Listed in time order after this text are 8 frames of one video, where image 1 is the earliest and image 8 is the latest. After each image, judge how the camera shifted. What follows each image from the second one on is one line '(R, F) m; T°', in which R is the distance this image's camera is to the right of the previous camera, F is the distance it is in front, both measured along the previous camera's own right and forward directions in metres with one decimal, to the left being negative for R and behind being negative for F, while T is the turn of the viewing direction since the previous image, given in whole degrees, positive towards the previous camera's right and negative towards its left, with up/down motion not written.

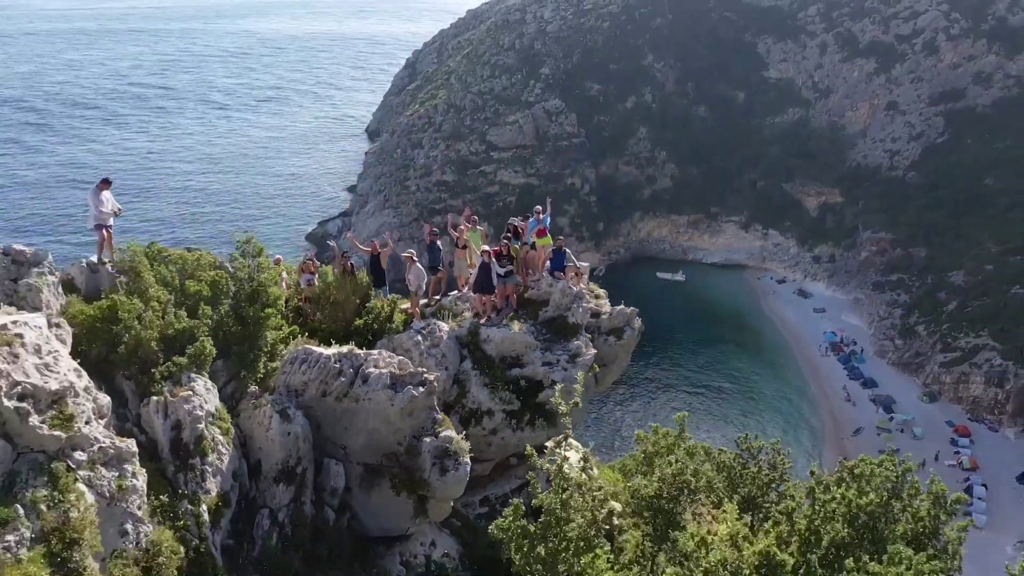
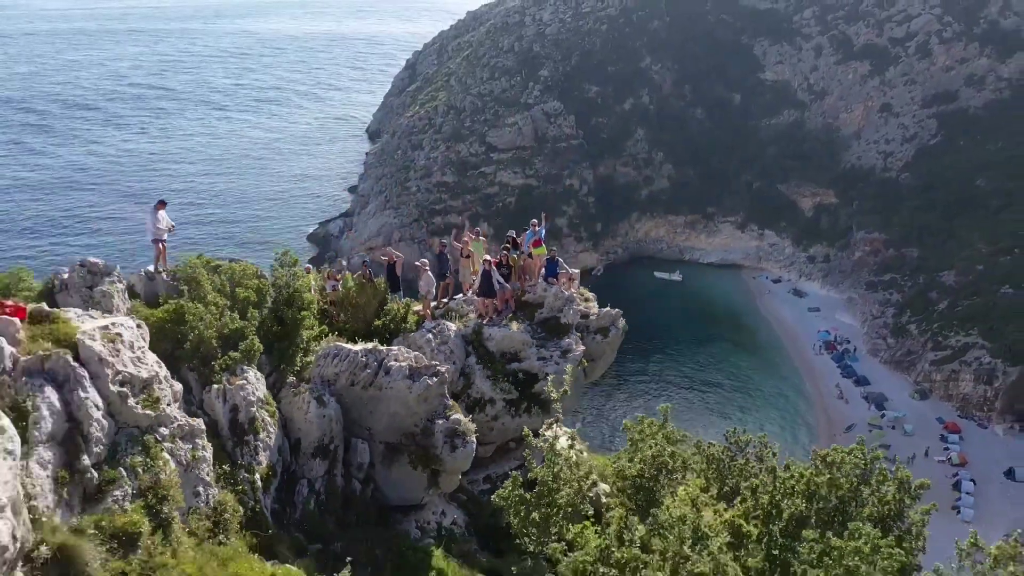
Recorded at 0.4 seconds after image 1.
(0.0, -1.0) m; 0°
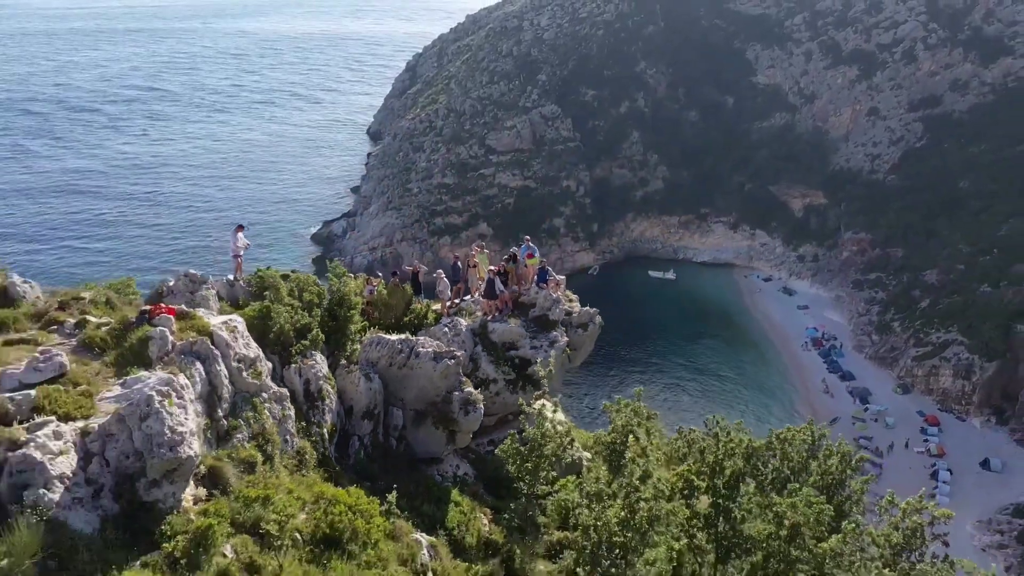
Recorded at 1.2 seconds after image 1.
(0.0, -2.1) m; 0°
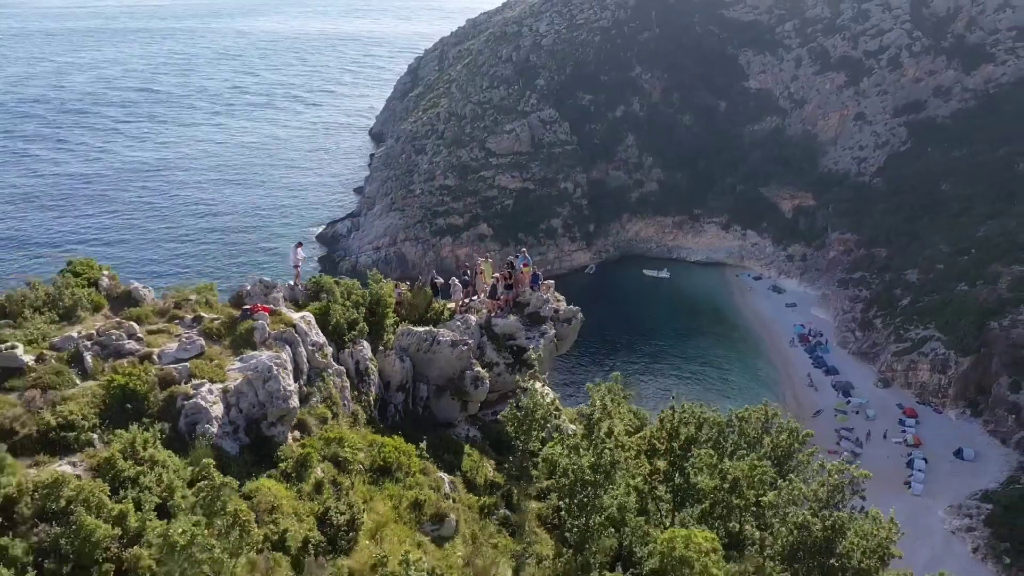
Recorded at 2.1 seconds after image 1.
(0.0, -2.6) m; 0°
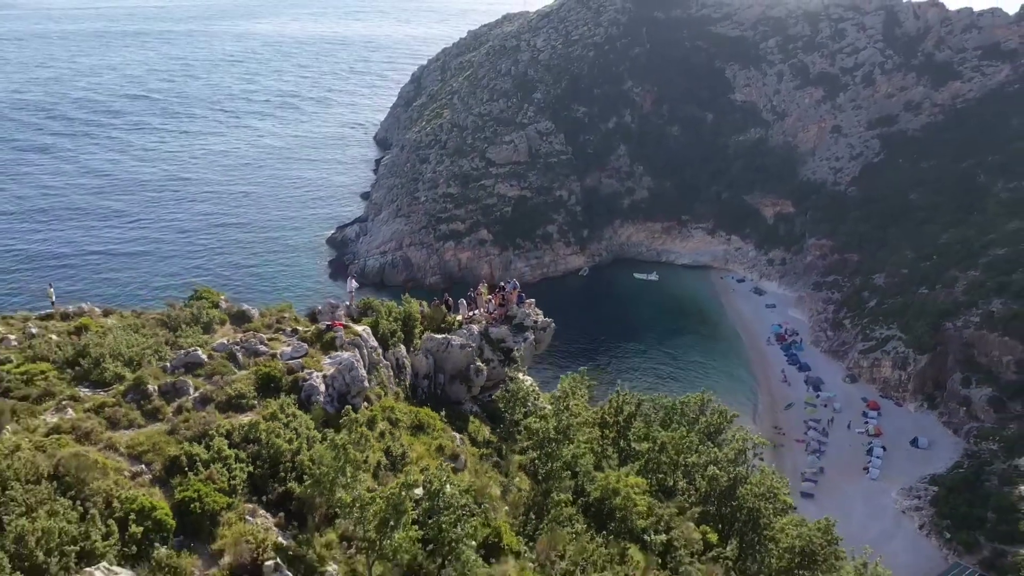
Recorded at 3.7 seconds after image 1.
(+0.2, -5.0) m; 0°
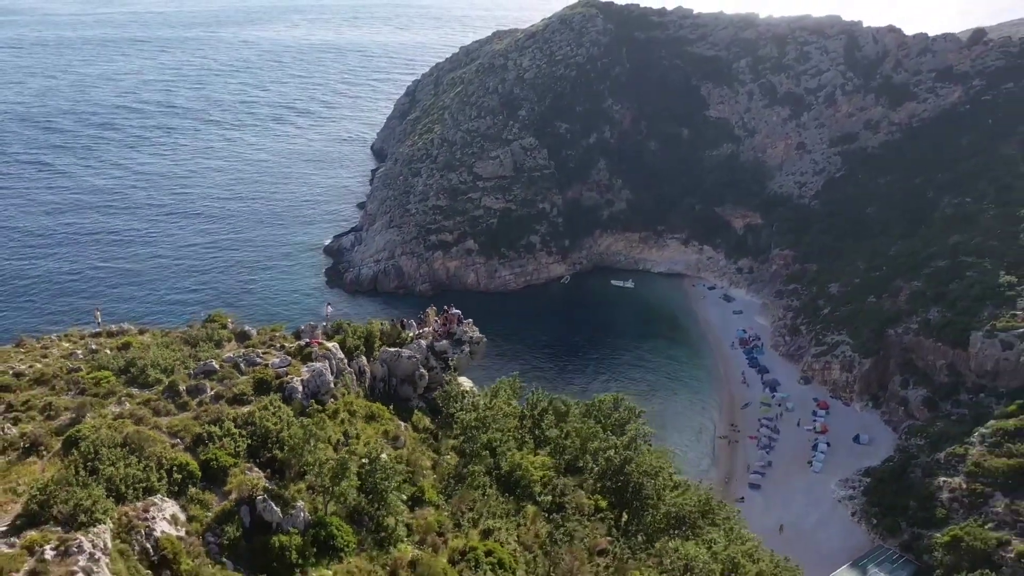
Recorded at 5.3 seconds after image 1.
(+2.0, -5.3) m; 0°
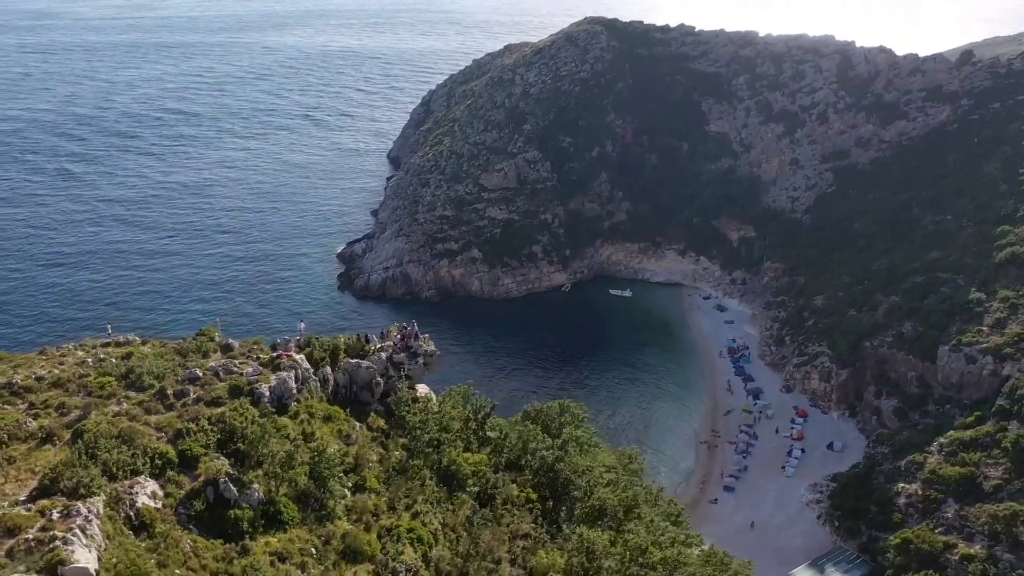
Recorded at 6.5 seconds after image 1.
(+2.9, -3.7) m; -2°
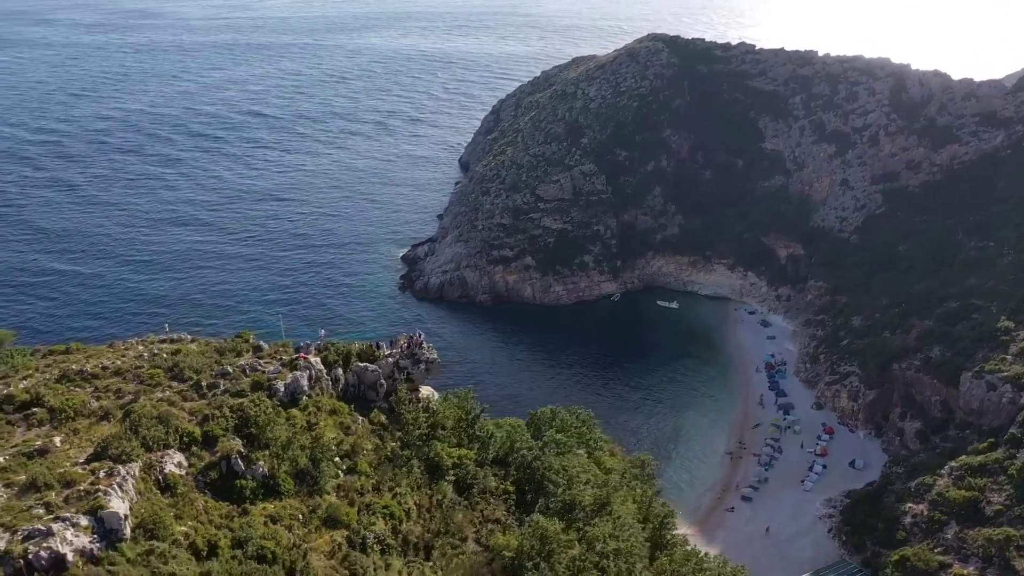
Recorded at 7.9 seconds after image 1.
(+3.9, -3.8) m; -6°
